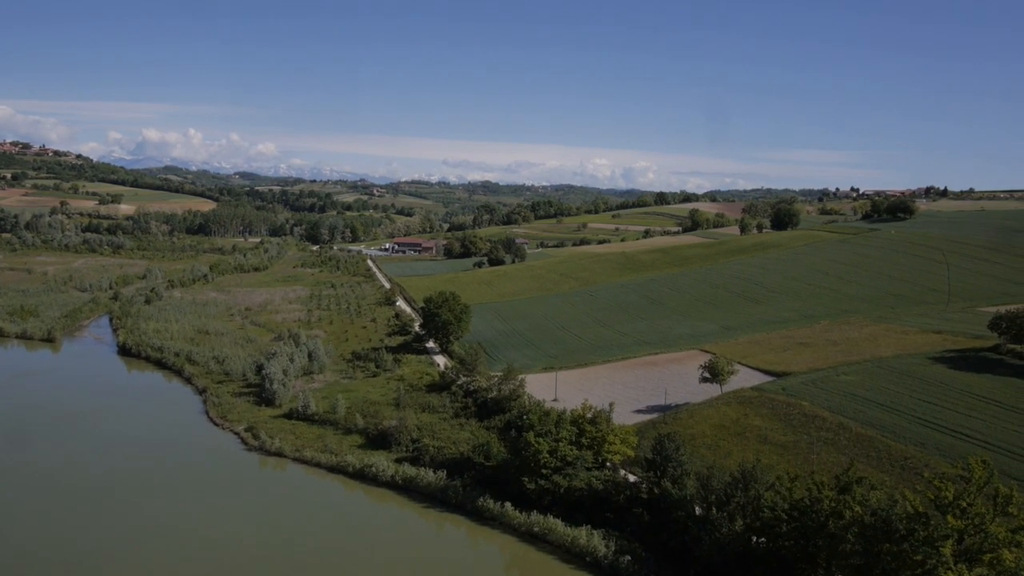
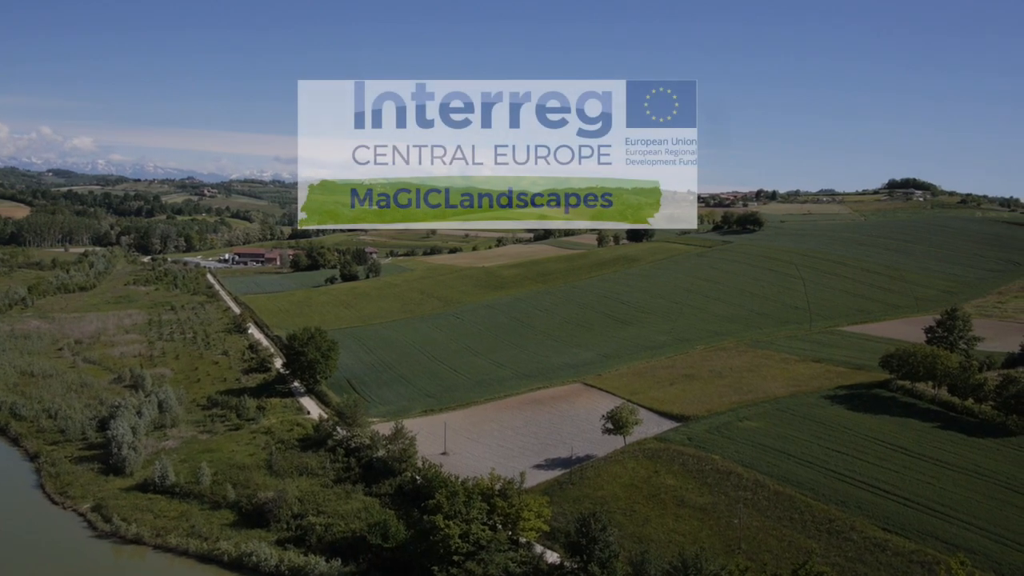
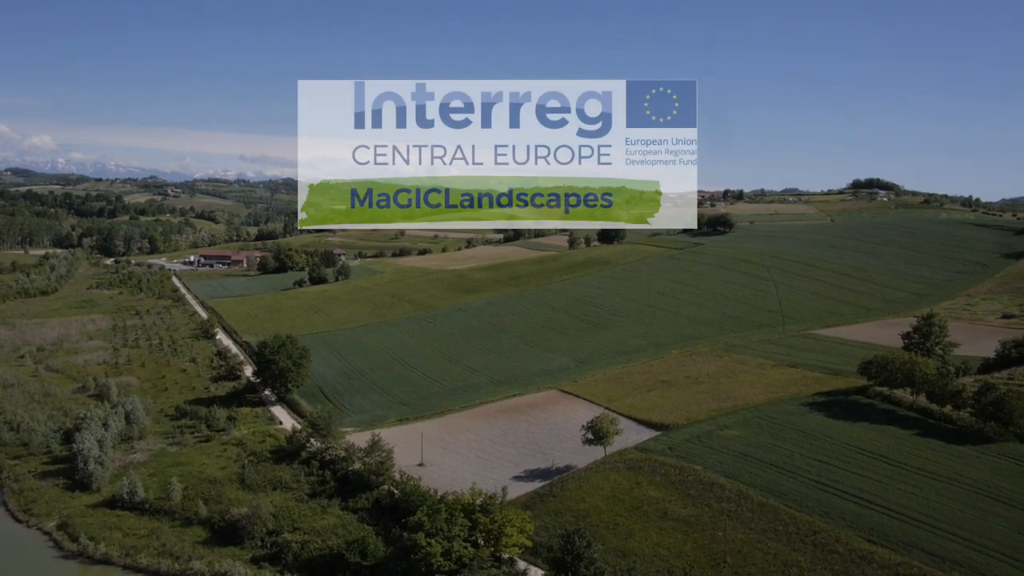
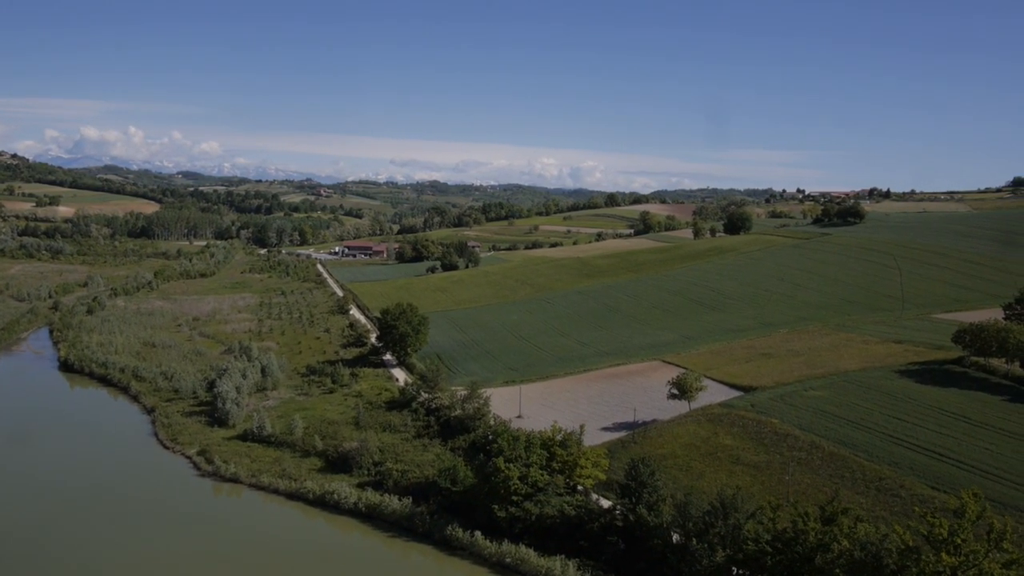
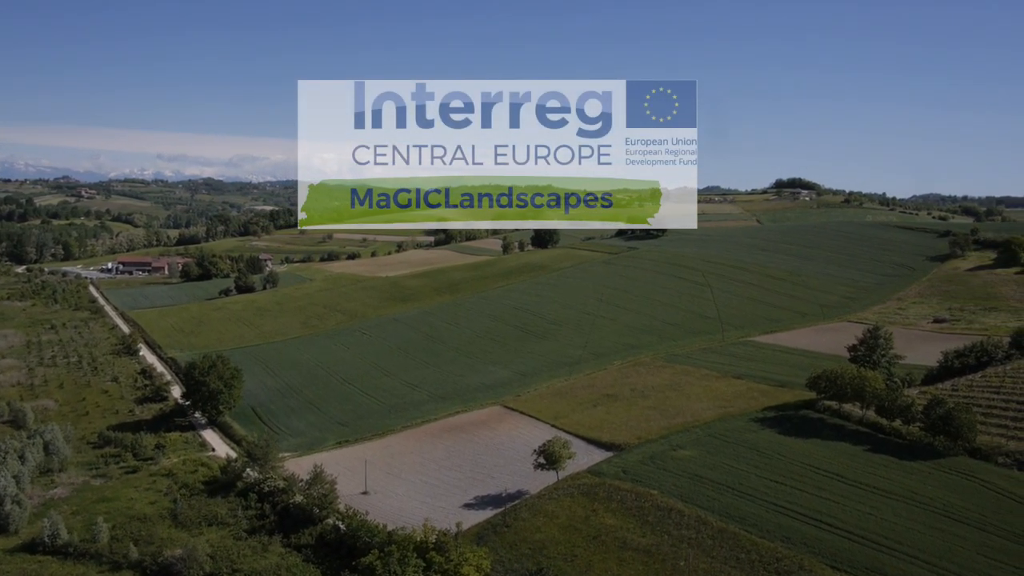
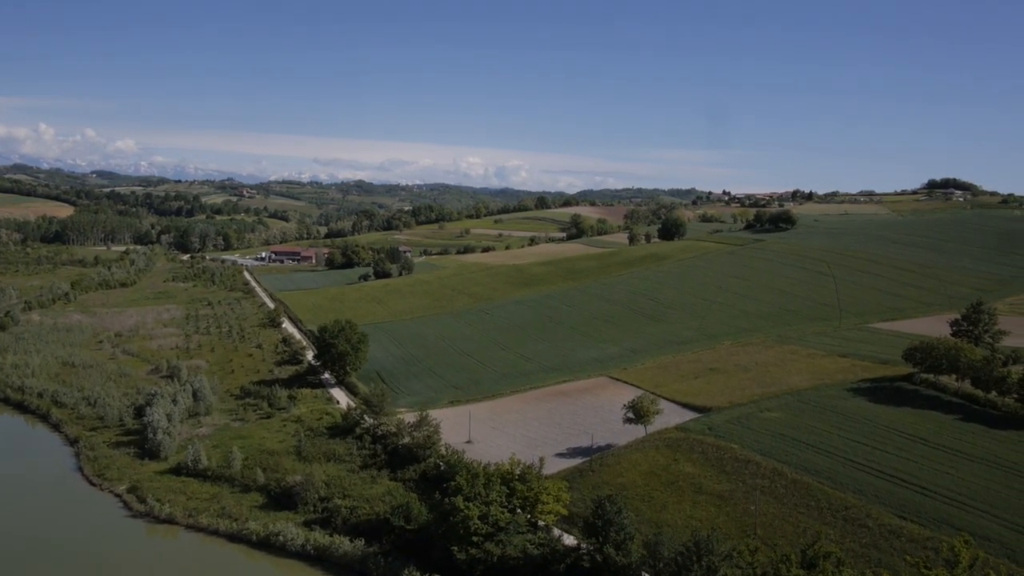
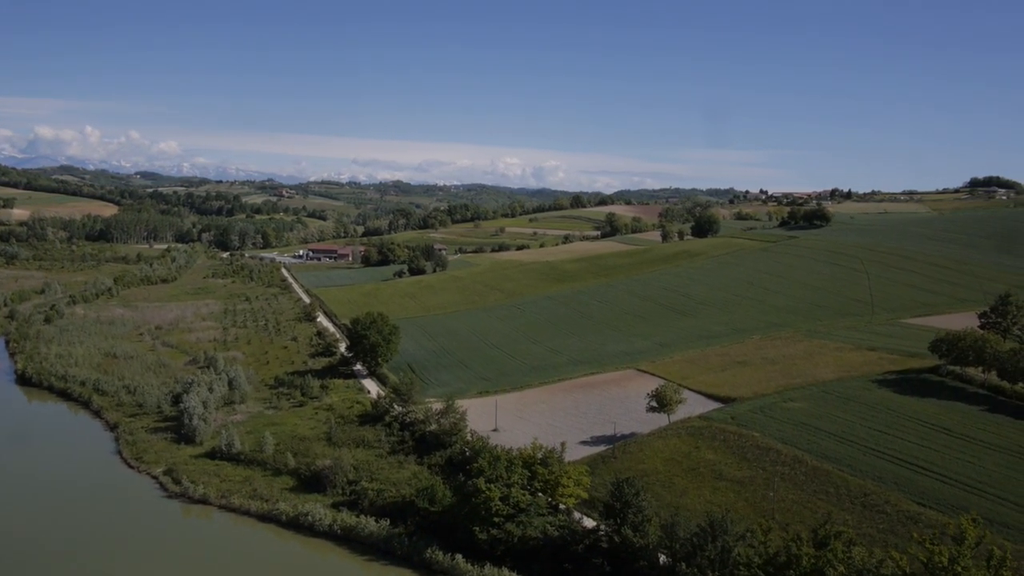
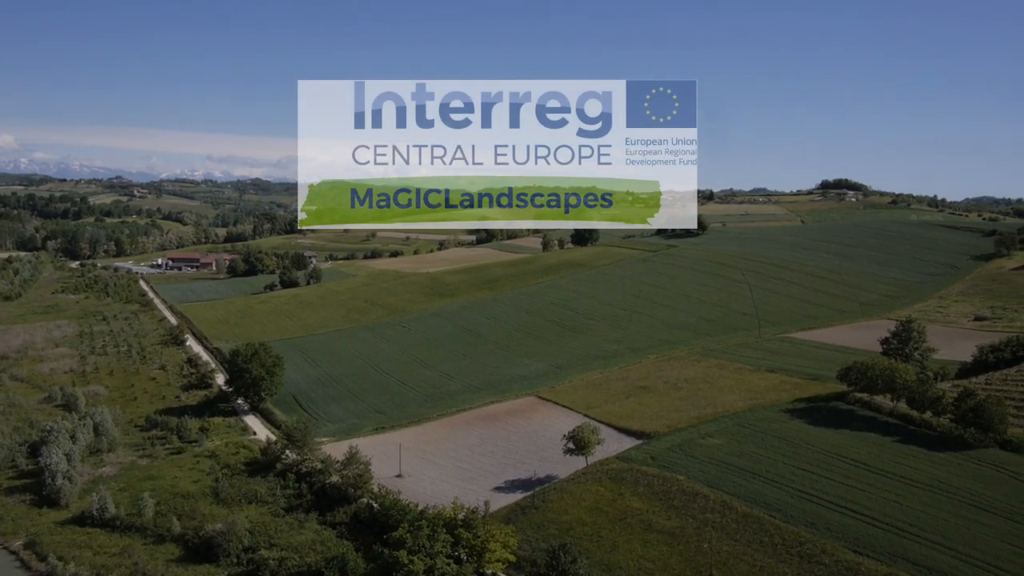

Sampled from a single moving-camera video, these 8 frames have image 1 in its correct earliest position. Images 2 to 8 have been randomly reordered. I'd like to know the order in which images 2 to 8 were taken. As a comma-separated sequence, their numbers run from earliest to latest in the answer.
4, 7, 6, 2, 3, 8, 5
